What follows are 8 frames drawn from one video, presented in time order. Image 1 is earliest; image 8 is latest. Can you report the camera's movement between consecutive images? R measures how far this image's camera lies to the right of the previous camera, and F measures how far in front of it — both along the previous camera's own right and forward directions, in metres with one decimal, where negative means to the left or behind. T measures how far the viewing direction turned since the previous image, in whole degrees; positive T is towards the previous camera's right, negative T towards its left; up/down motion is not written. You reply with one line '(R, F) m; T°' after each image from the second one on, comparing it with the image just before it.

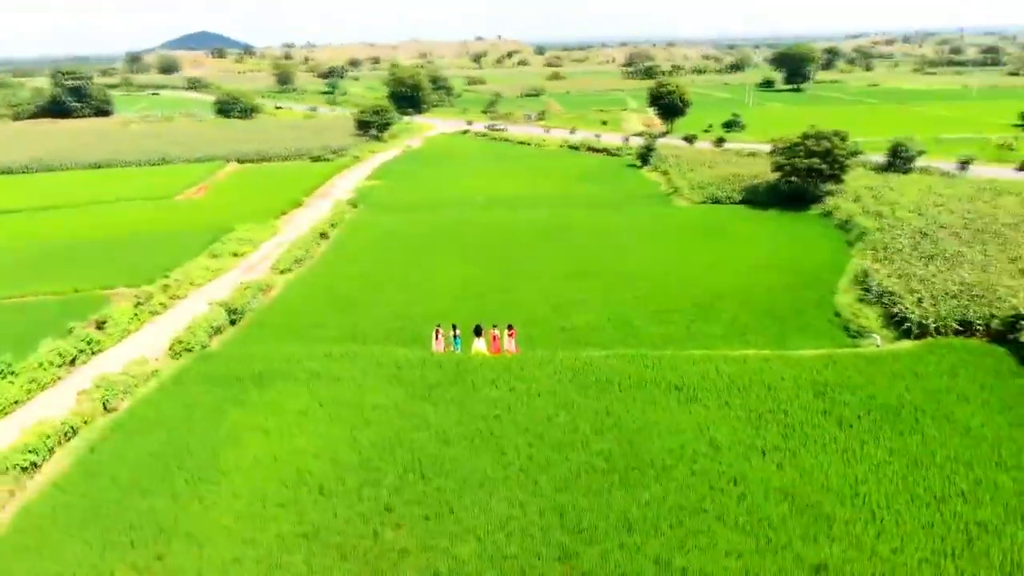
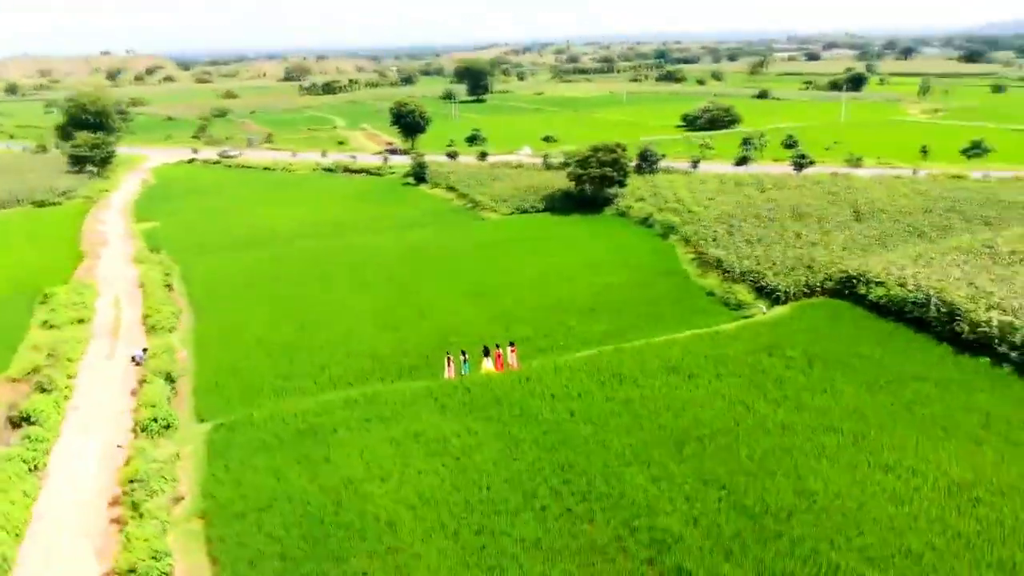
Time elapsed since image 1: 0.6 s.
(-8.6, -0.3) m; +24°
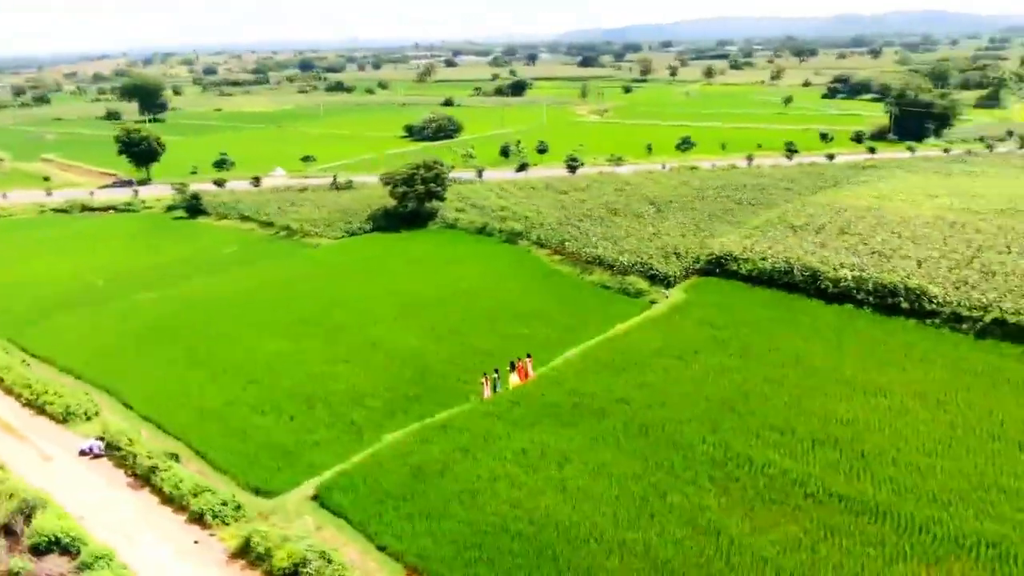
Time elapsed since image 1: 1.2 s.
(-9.9, +0.6) m; +25°
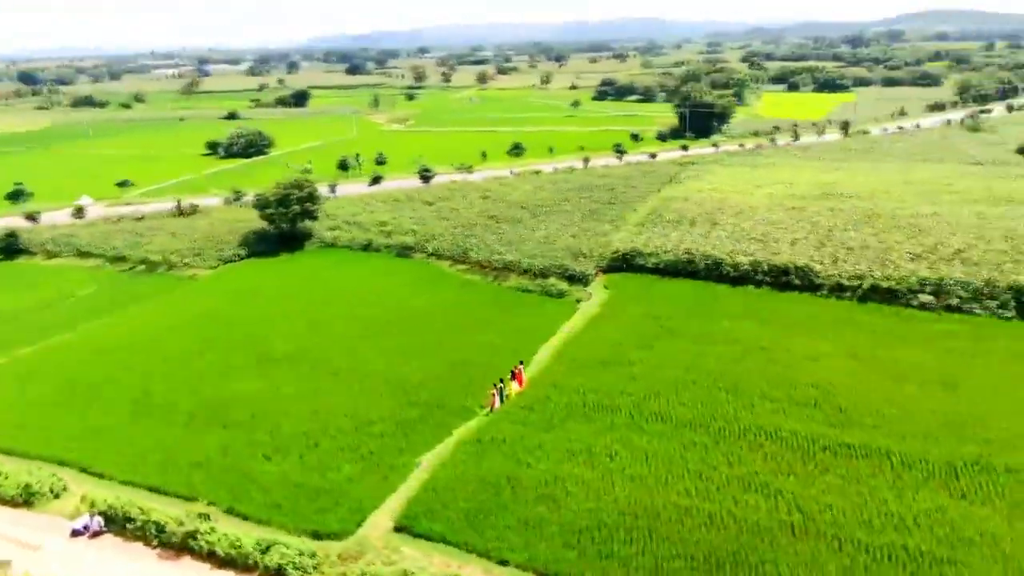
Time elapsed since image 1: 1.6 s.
(-6.5, +0.1) m; +17°
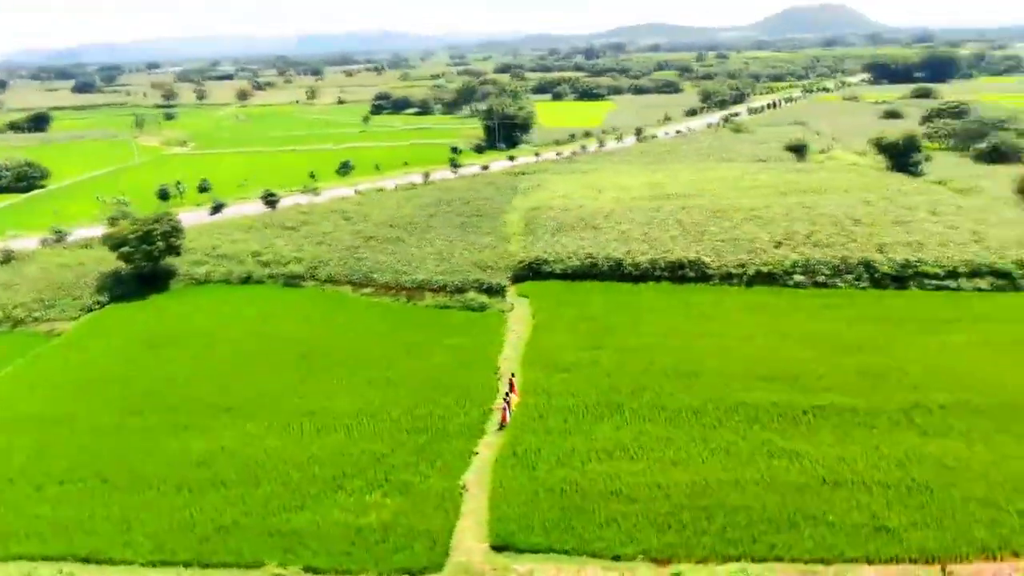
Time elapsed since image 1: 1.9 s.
(-7.0, +0.3) m; +18°
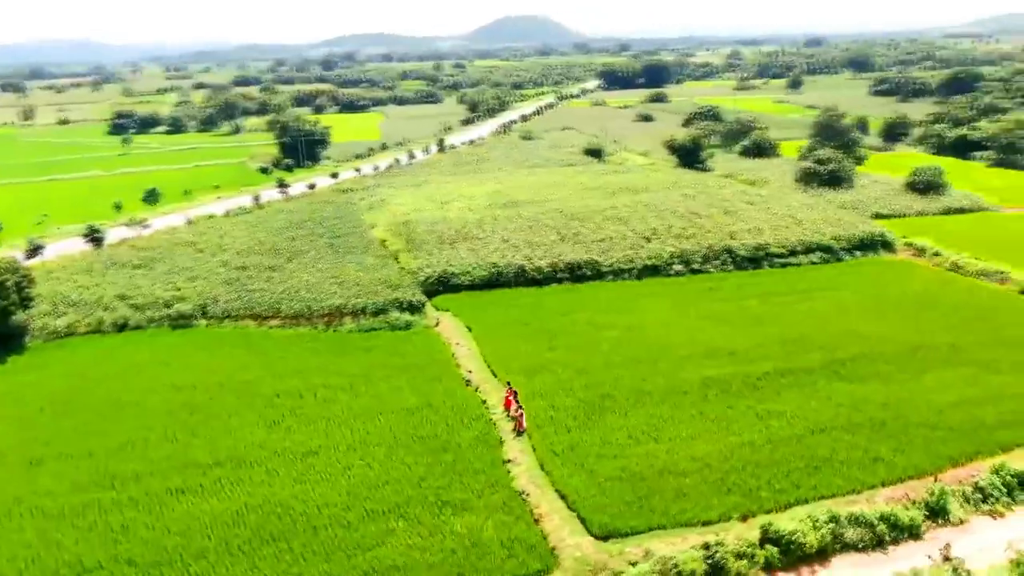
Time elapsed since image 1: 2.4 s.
(-8.0, +0.1) m; +19°
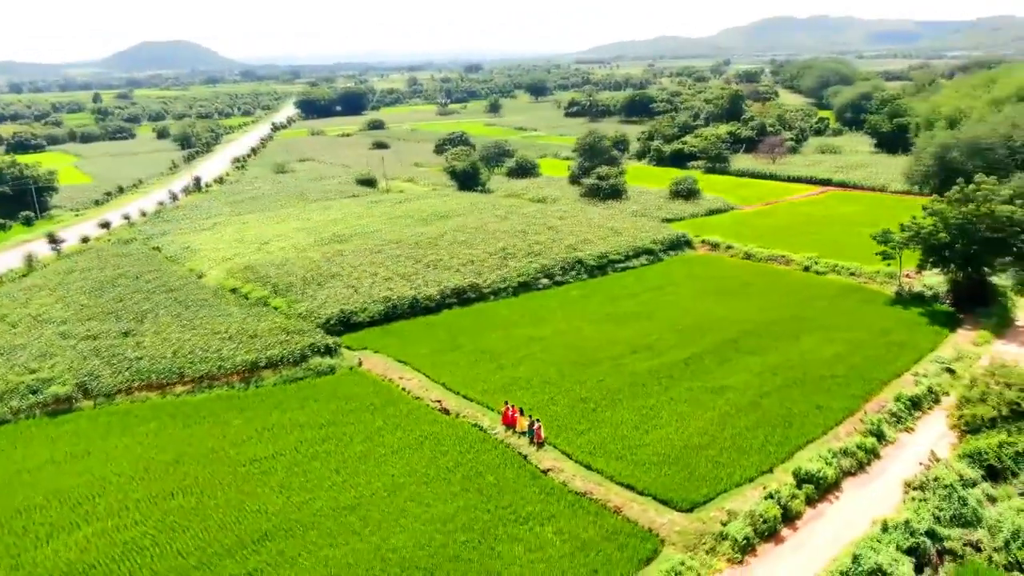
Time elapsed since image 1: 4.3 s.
(-10.4, +0.3) m; +23°
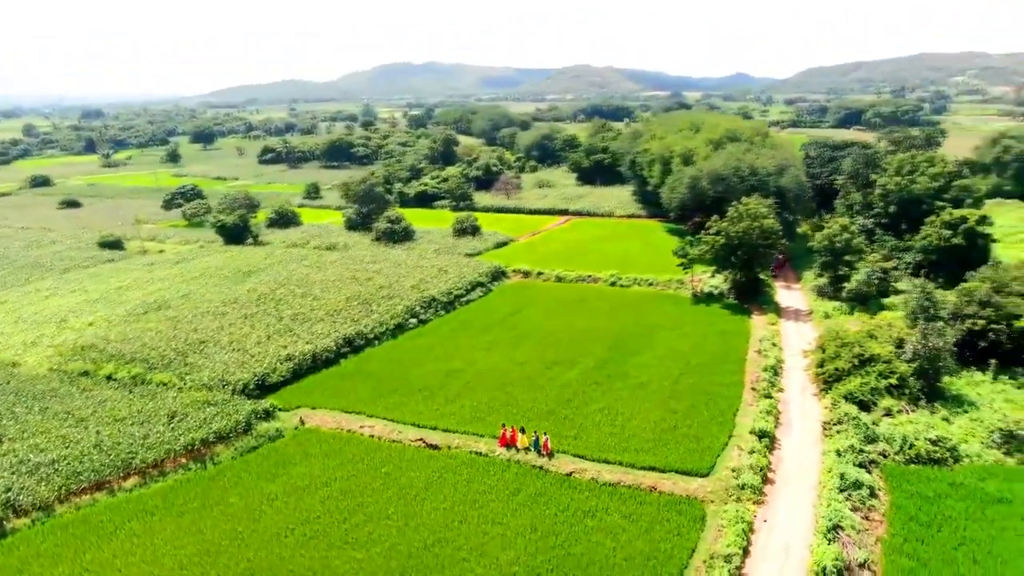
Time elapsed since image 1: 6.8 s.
(-12.6, -0.4) m; +26°
